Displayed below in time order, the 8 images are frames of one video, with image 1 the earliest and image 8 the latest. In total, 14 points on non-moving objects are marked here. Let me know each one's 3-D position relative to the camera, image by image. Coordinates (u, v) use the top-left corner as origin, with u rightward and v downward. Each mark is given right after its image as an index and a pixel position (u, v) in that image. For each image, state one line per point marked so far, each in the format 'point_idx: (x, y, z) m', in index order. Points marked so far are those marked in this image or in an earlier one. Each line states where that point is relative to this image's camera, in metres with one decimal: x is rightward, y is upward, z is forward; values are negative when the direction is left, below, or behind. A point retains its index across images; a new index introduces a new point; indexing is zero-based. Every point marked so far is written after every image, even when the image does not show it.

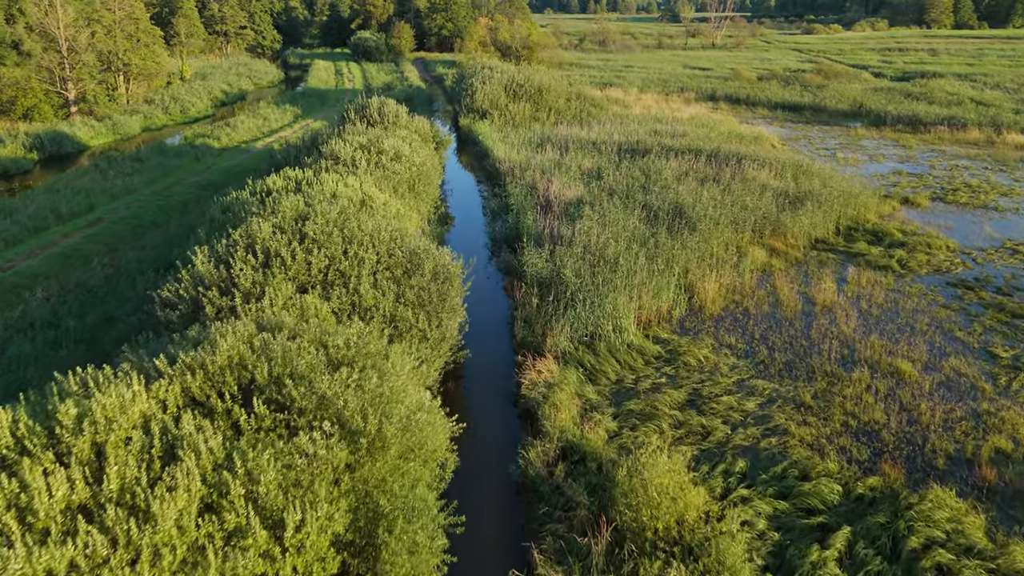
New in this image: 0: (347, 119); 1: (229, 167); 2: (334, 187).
0: (-3.6, +3.7, +12.9) m
1: (-6.5, +2.7, +13.5) m
2: (-2.4, +1.3, +7.9) m
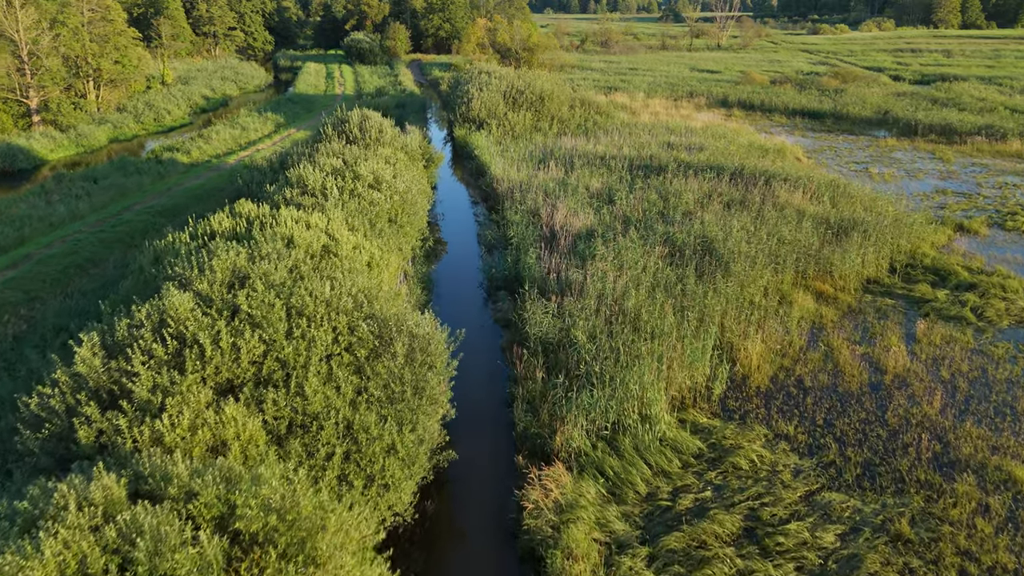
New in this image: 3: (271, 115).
0: (-3.6, +2.9, +11.4) m
1: (-6.5, +2.0, +12.0) m
2: (-2.4, +0.6, +6.4) m
3: (-8.0, +5.7, +19.8) m
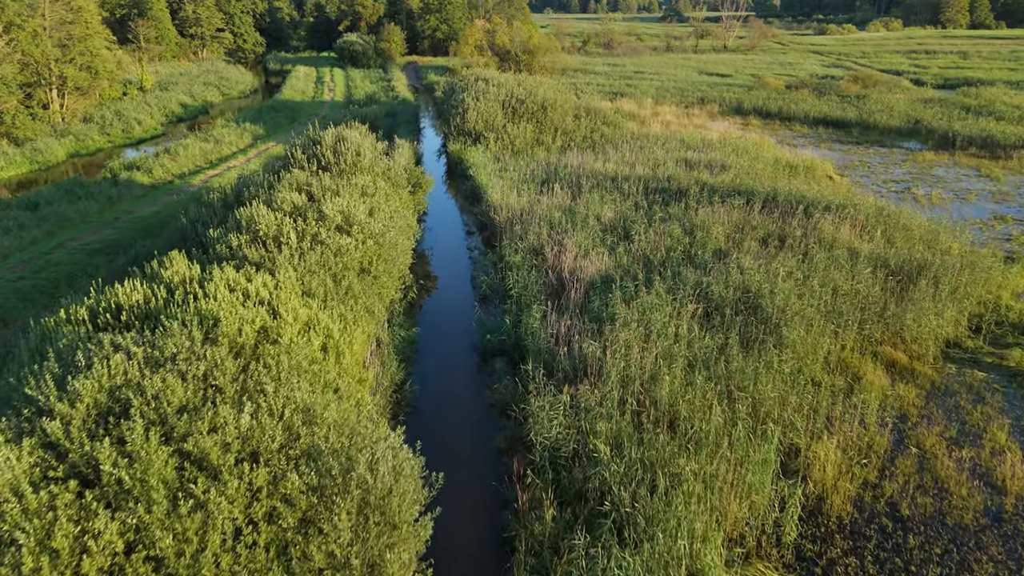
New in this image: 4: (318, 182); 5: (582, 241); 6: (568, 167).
0: (-3.6, +2.2, +9.8) m
1: (-6.5, +1.2, +10.4) m
2: (-2.4, -0.2, +4.8) m
3: (-8.0, +4.9, +18.2) m
4: (-2.7, +1.5, +8.4) m
5: (+1.1, +0.7, +9.0) m
6: (+1.2, +2.7, +13.3) m
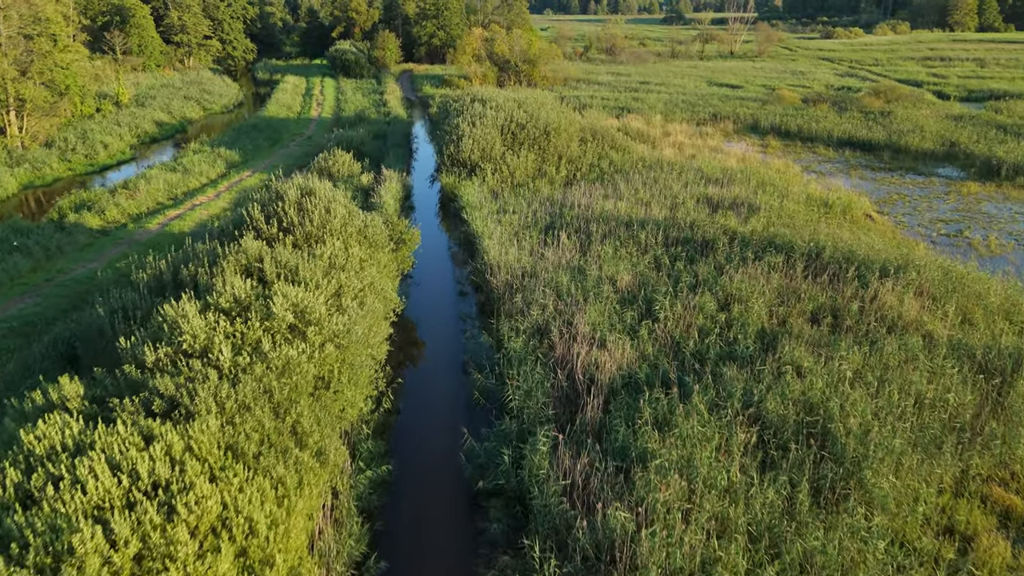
0: (-3.6, +1.0, +8.2) m
1: (-6.5, +0.1, +8.9) m
2: (-2.4, -1.3, +3.3) m
3: (-8.0, +3.8, +16.7) m
4: (-2.7, +0.4, +6.8) m
5: (+1.1, -0.4, +7.4) m
6: (+1.2, +1.6, +11.8) m
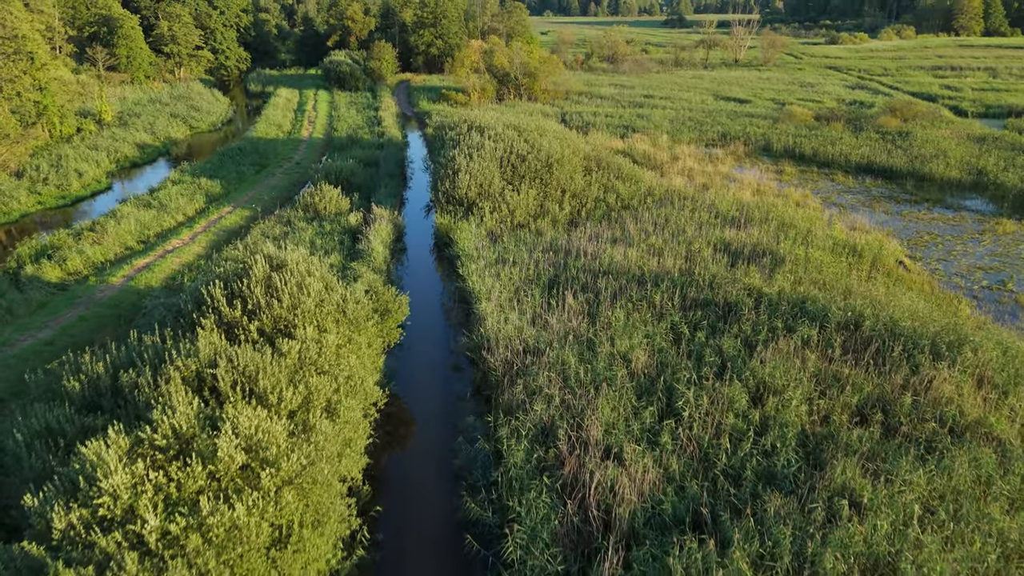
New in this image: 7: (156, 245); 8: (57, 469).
0: (-3.6, 0.0, +7.2) m
1: (-6.5, -1.0, +7.9) m
2: (-2.4, -2.3, +2.2) m
3: (-8.0, +2.8, +15.6) m
4: (-2.7, -0.7, +5.8) m
5: (+1.1, -1.4, +6.4) m
6: (+1.2, +0.6, +10.7) m
7: (-7.1, +0.9, +12.0) m
8: (-3.5, -1.4, +4.7) m
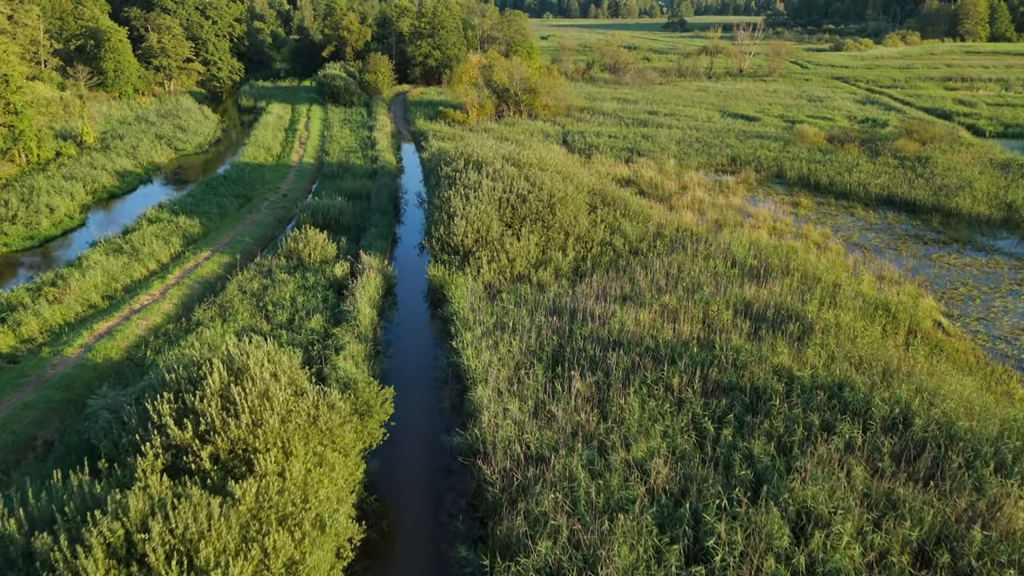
0: (-3.6, -1.1, +6.2) m
1: (-6.5, -2.1, +6.8) m
2: (-2.4, -3.4, +1.2) m
3: (-8.0, +1.7, +14.6) m
4: (-2.7, -1.8, +4.8) m
5: (+1.1, -2.5, +5.4) m
6: (+1.2, -0.5, +9.7) m
7: (-7.1, -0.2, +10.9) m
8: (-3.5, -2.5, +3.6) m
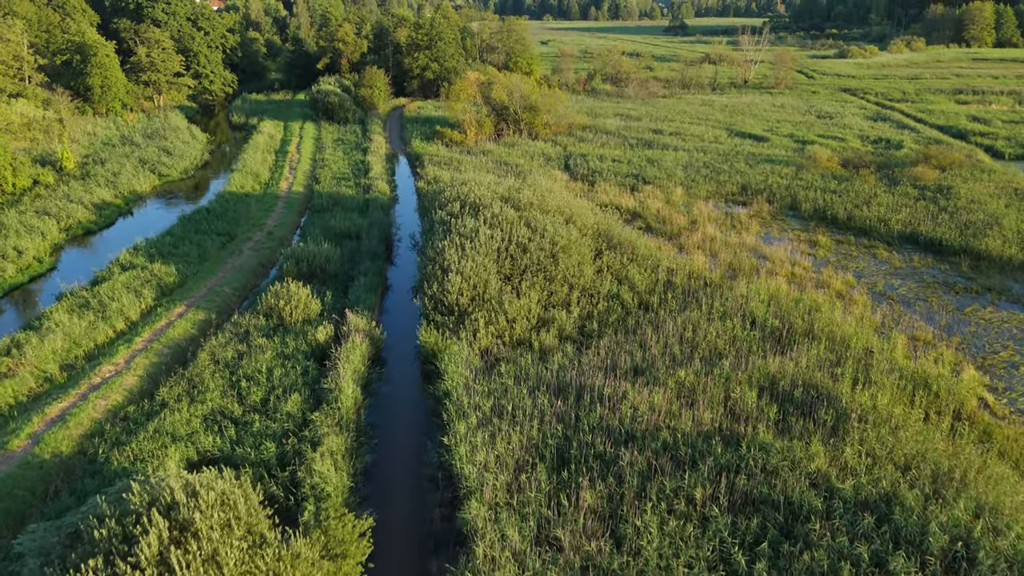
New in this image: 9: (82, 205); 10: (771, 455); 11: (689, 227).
0: (-3.6, -2.3, +5.2) m
1: (-6.5, -3.2, +5.8) m
2: (-2.4, -4.6, +0.2) m
3: (-8.1, +0.5, +13.6) m
4: (-2.7, -2.9, +3.8) m
5: (+1.0, -3.7, +4.4) m
6: (+1.2, -1.7, +8.7) m
7: (-7.1, -1.4, +9.9) m
8: (-3.6, -3.6, +2.6) m
9: (-12.9, +2.6, +18.0) m
10: (+3.2, -2.2, +7.5) m
11: (+4.9, +1.7, +16.6) m
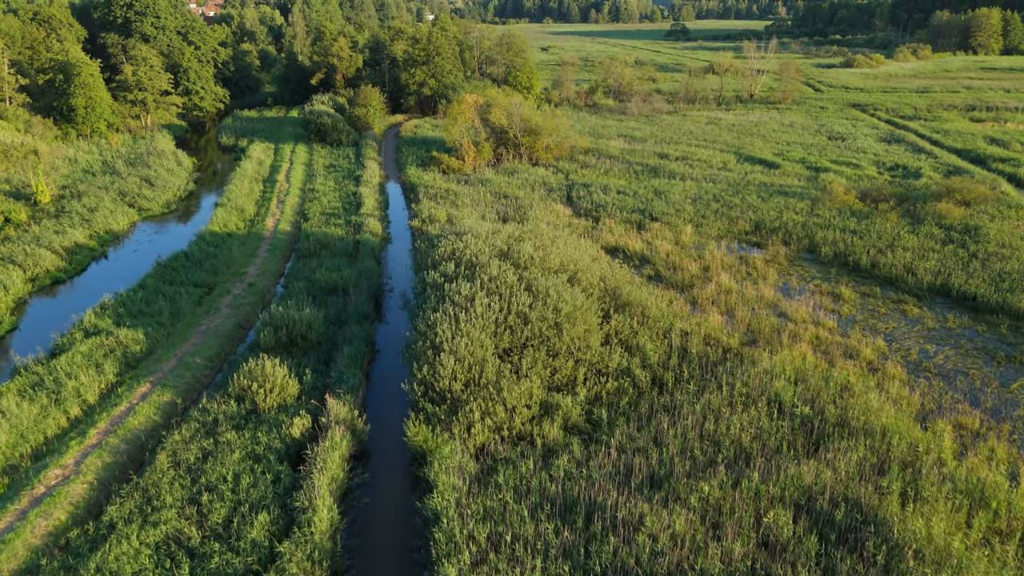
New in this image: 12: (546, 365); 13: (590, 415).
0: (-3.6, -3.7, +4.0) m
1: (-6.5, -4.6, +4.7) m
2: (-2.4, -6.0, -0.9) m
3: (-8.1, -0.9, +12.5) m
4: (-2.7, -4.3, +2.6) m
5: (+1.0, -5.1, +3.2) m
6: (+1.2, -3.1, +7.6) m
7: (-7.2, -2.8, +8.8) m
8: (-3.6, -5.0, +1.5) m
9: (-12.9, +1.2, +16.8) m
10: (+3.2, -3.5, +6.4) m
11: (+4.9, +0.3, +15.4) m
12: (+0.6, -1.3, +10.7) m
13: (+1.3, -2.0, +10.0) m
